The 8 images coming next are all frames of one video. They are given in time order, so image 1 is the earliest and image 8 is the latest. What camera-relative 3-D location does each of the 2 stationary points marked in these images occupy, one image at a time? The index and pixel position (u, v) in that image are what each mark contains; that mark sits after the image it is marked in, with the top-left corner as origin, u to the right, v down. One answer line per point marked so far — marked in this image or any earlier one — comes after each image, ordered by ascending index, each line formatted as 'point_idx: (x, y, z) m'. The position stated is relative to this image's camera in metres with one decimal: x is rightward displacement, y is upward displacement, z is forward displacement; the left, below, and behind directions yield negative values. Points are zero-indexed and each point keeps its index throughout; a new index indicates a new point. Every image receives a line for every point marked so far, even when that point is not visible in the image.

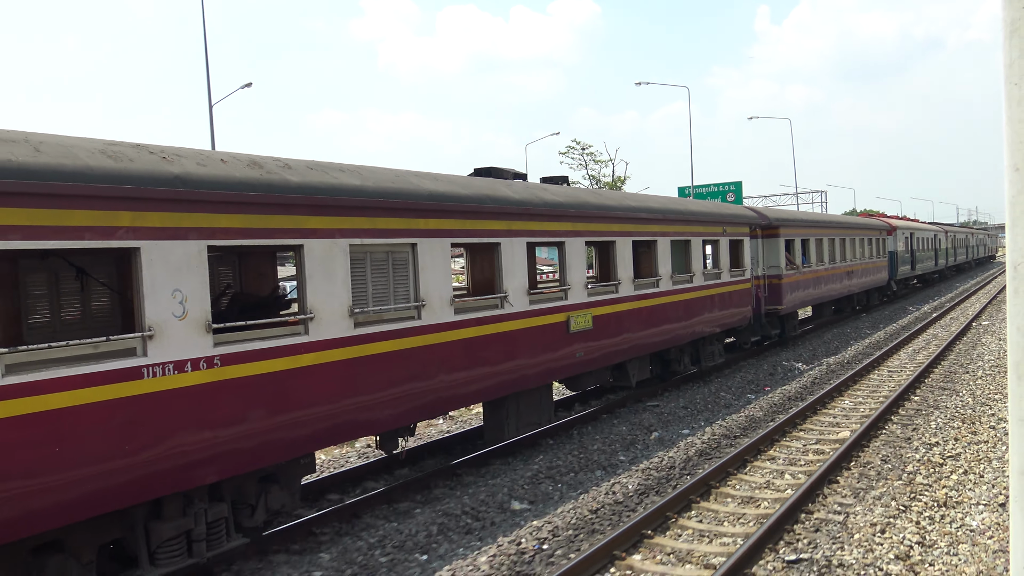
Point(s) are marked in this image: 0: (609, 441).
0: (+1.0, -1.4, +8.6) m
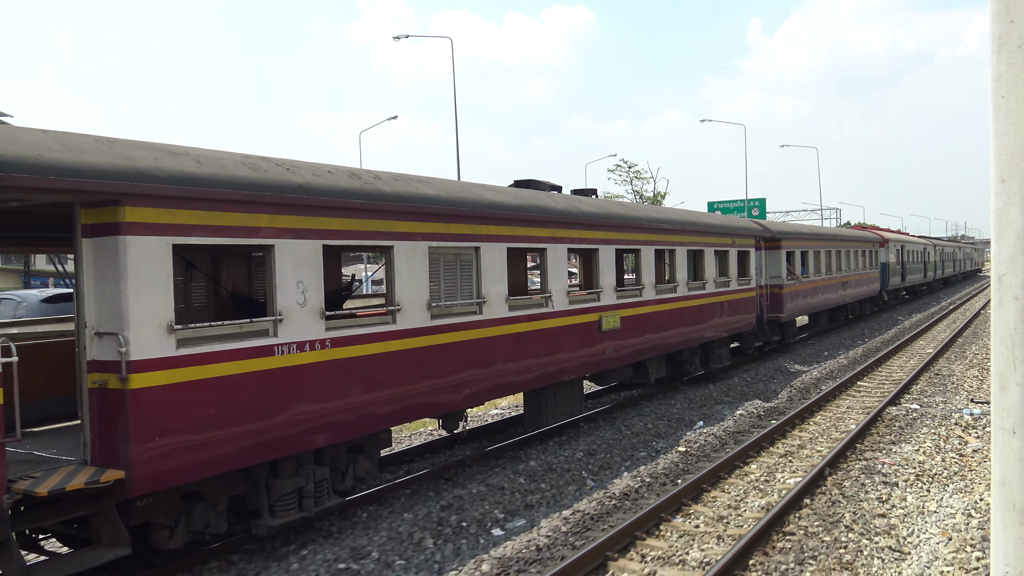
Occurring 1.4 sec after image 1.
0: (+1.3, -1.4, +9.5) m
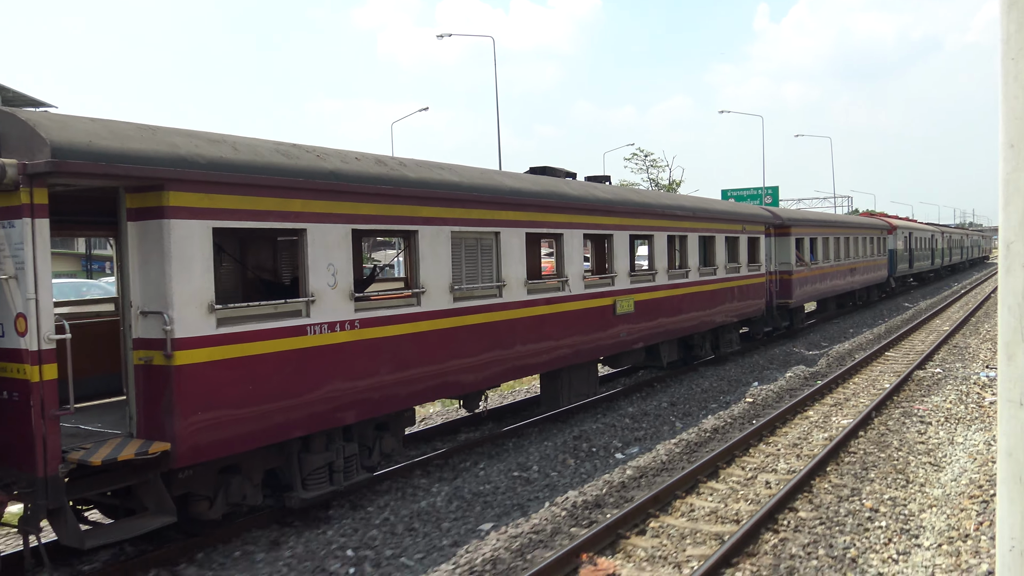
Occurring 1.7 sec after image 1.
0: (+1.5, -1.3, +9.7) m
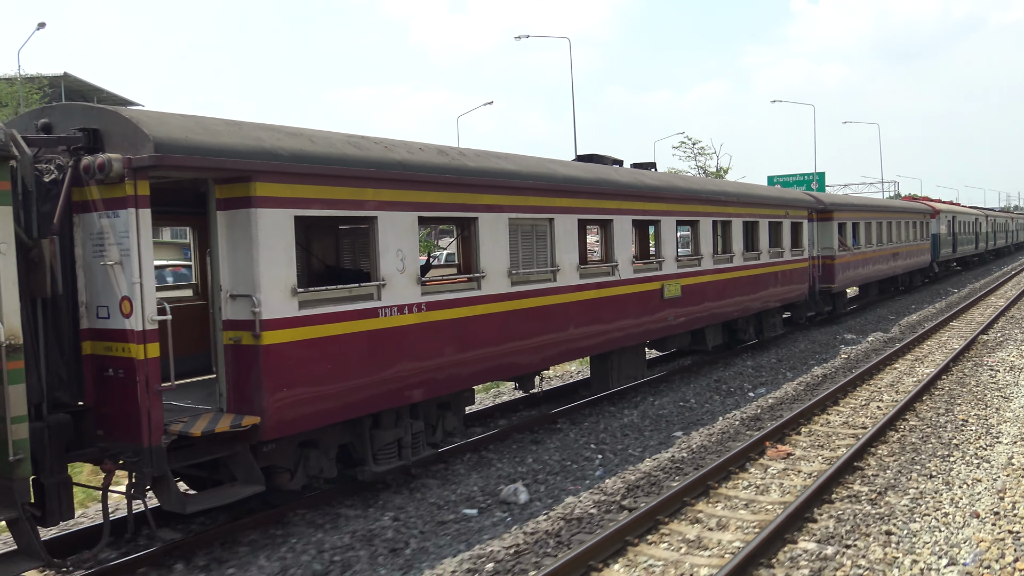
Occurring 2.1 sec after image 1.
0: (+2.0, -1.1, +10.0) m
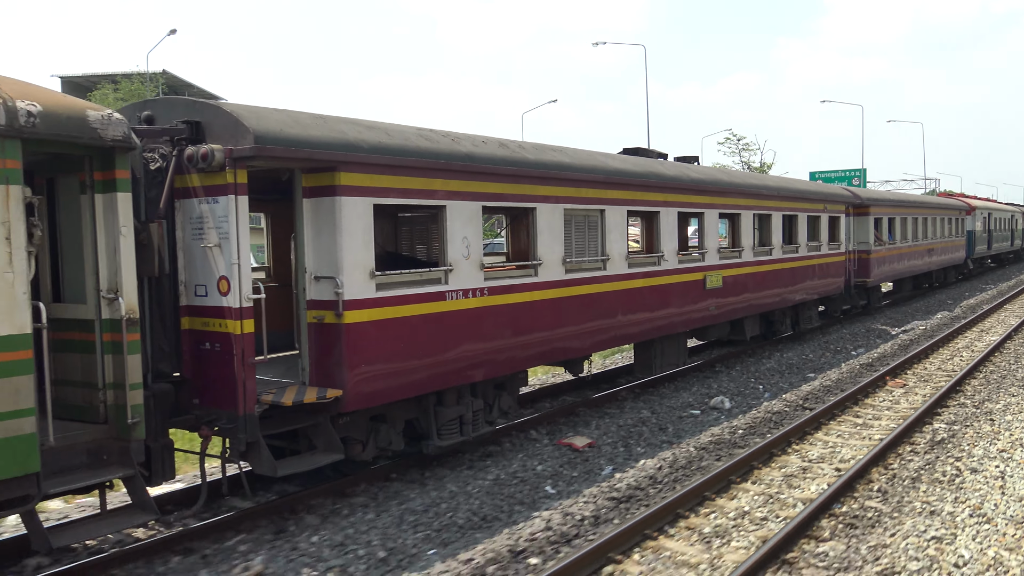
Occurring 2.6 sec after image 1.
0: (+2.5, -1.0, +10.3) m
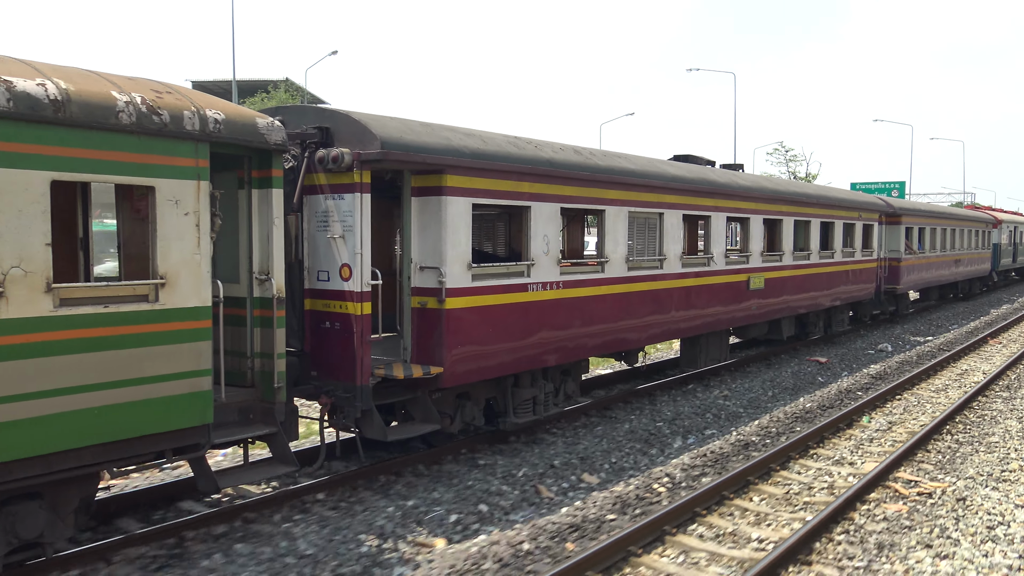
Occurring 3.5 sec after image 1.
0: (+3.2, -1.0, +11.0) m
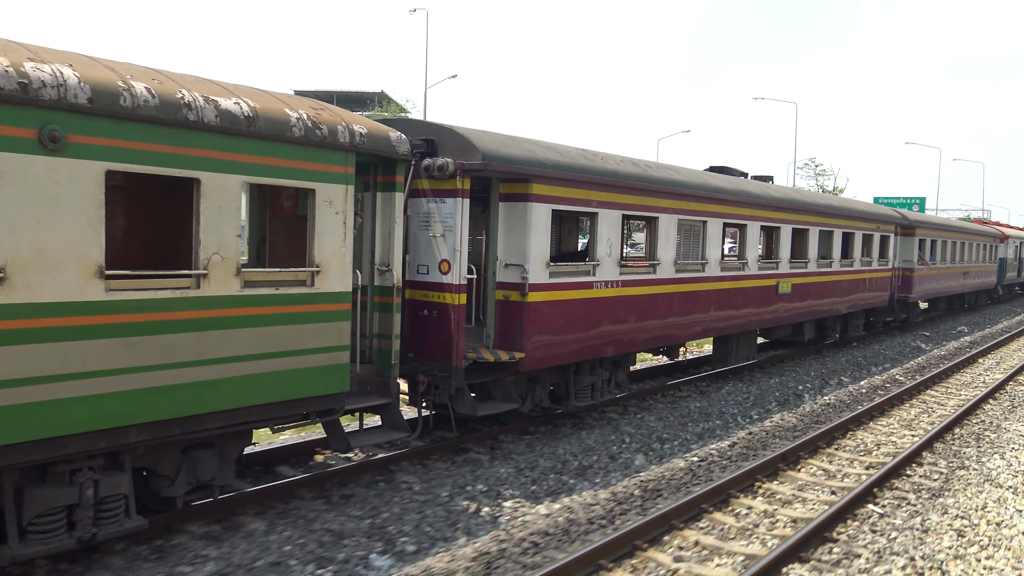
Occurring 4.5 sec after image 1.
0: (+3.7, -1.1, +11.8) m
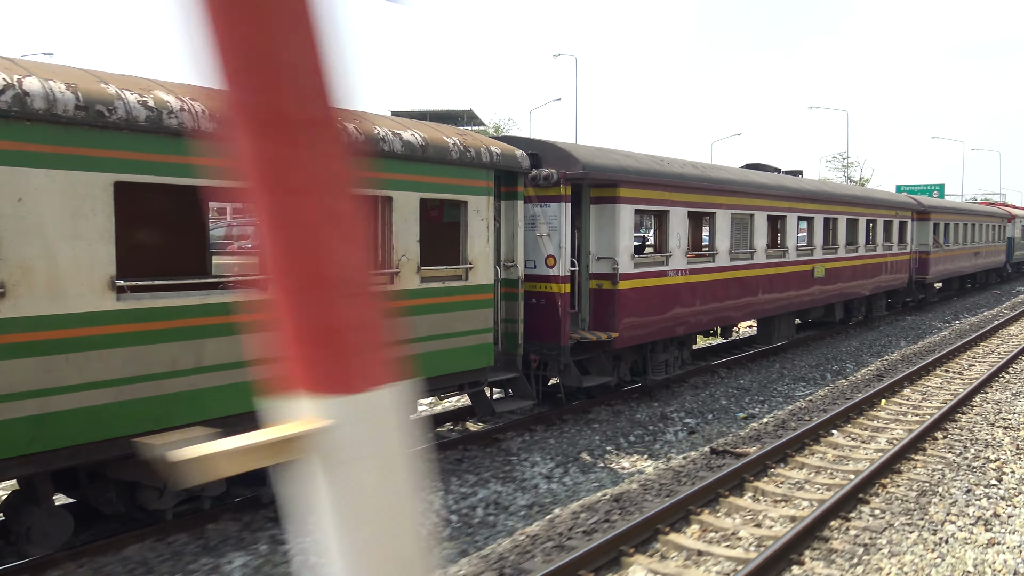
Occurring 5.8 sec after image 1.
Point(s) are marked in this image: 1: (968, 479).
0: (+4.6, -0.9, +13.0) m
1: (+3.0, -1.3, +6.2) m
